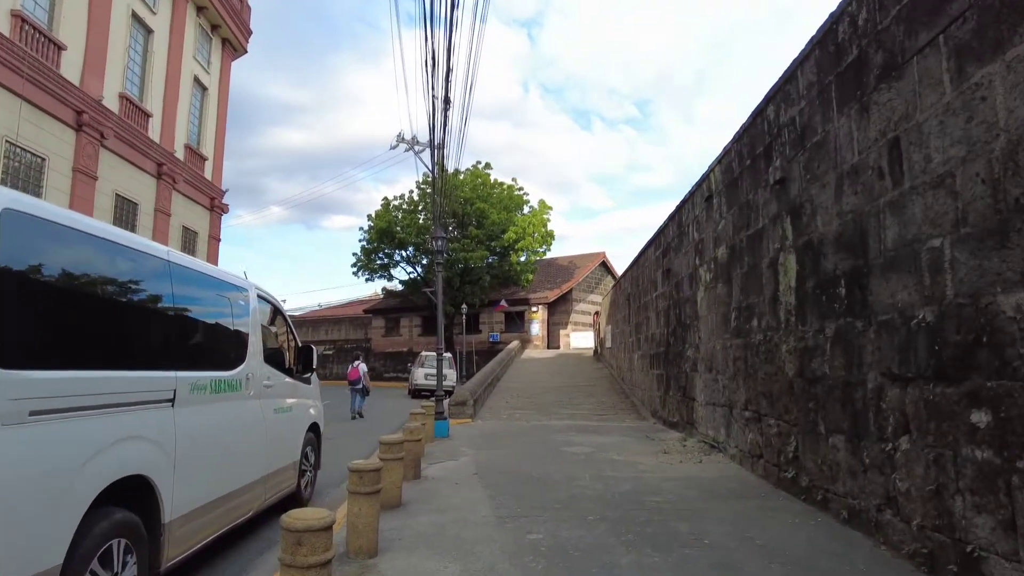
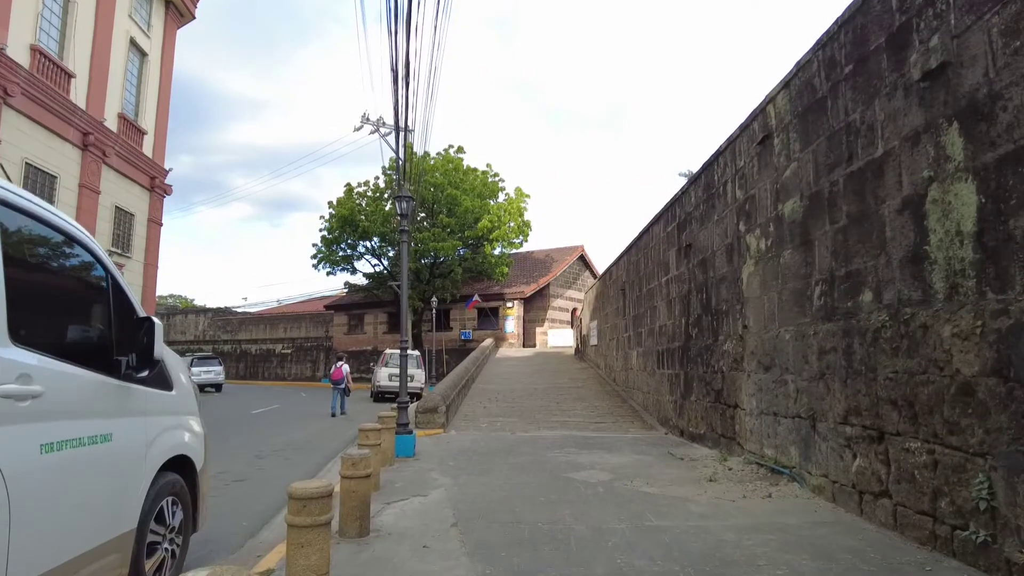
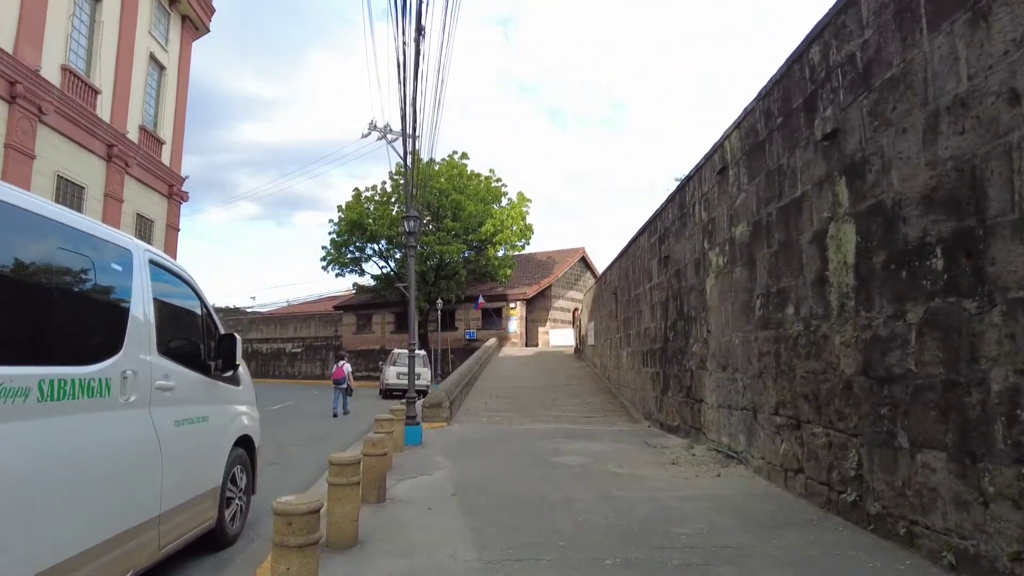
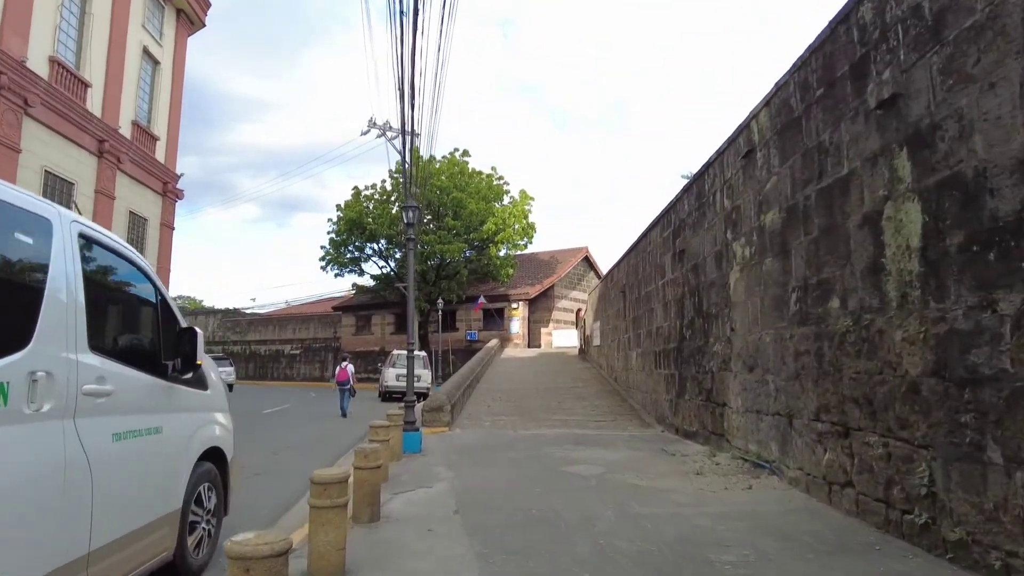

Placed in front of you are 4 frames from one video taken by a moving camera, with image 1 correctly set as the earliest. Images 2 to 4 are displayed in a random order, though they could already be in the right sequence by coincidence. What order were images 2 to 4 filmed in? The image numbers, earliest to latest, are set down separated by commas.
3, 4, 2
